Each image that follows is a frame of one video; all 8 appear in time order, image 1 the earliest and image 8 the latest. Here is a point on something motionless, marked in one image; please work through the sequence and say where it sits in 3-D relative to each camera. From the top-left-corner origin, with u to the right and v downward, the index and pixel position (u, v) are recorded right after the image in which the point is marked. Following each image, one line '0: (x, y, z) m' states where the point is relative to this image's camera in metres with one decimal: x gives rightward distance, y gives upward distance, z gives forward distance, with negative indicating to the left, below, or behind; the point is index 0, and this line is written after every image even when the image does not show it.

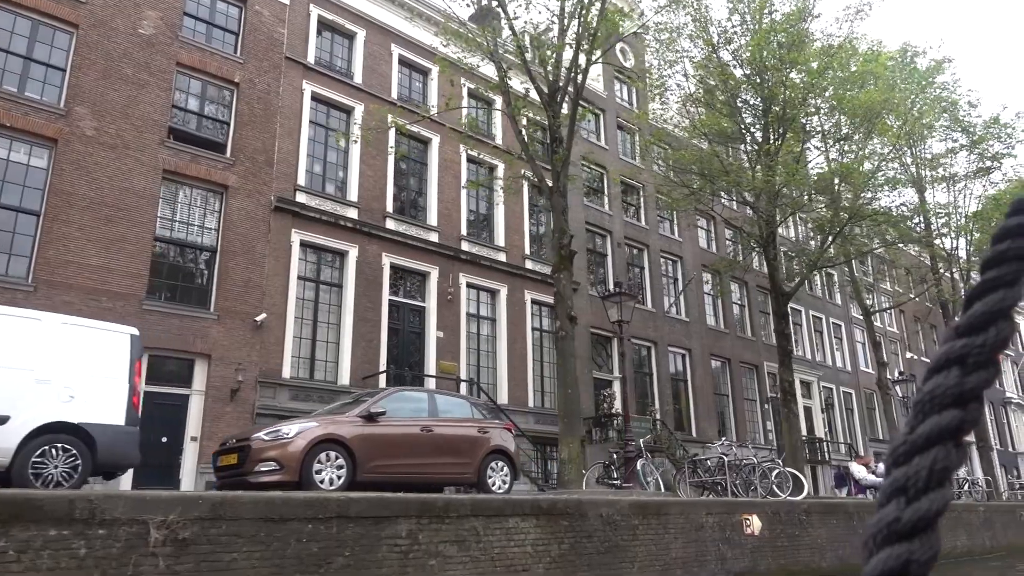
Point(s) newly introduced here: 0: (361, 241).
0: (-3.8, +1.2, +18.0) m
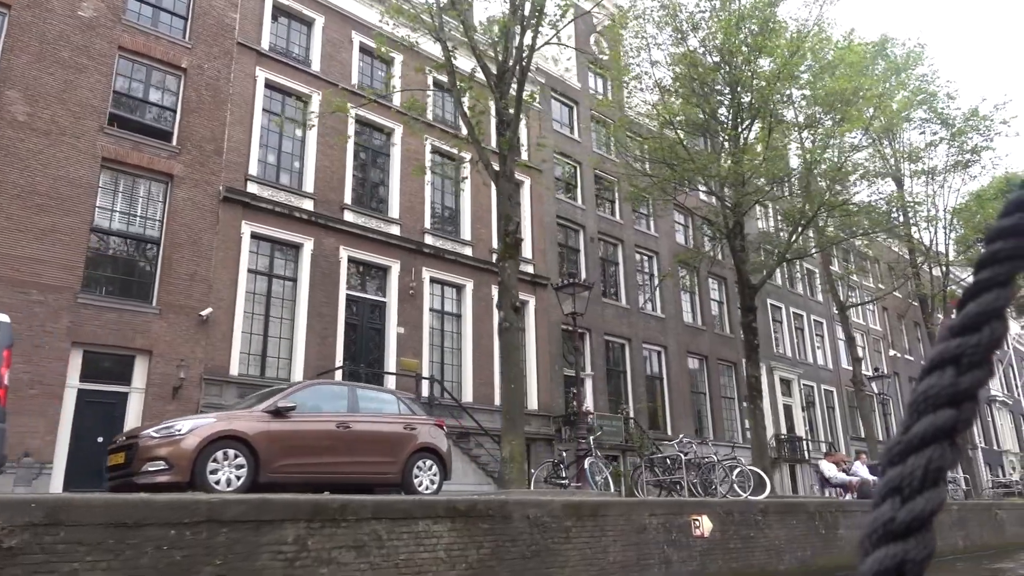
0: (-4.8, +1.4, +17.3) m
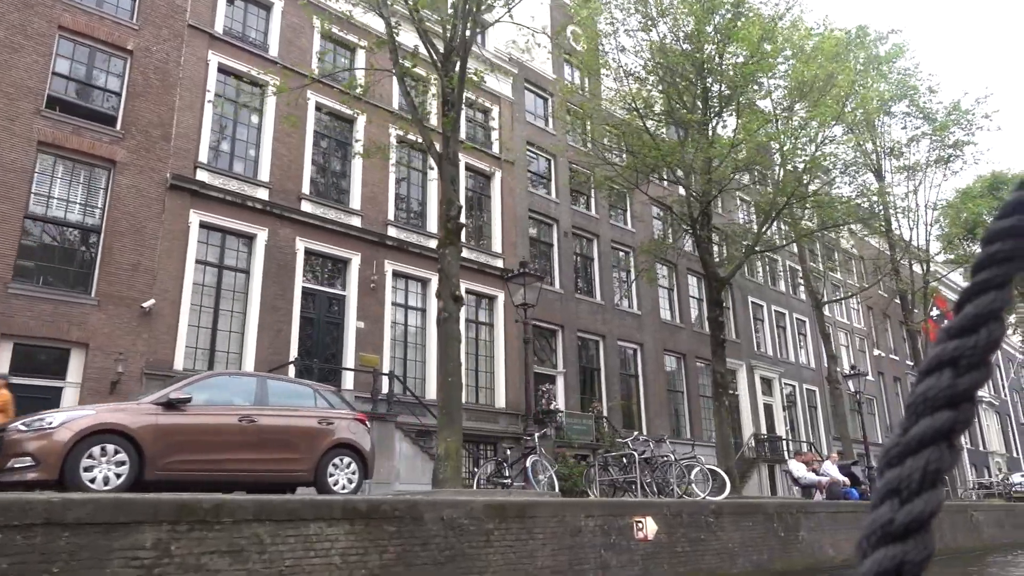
0: (-5.7, +1.5, +16.7) m
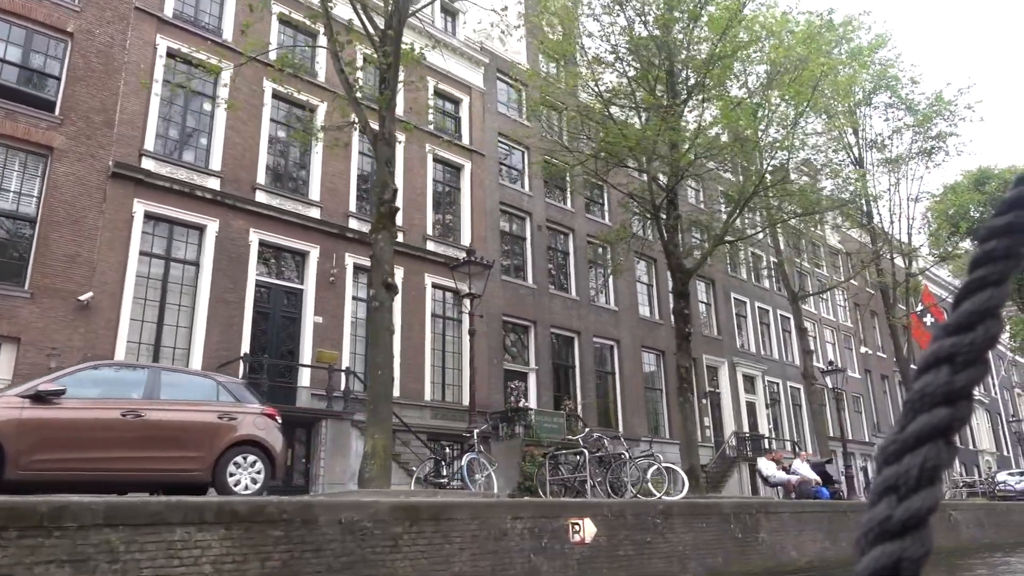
0: (-6.6, +1.7, +16.1) m
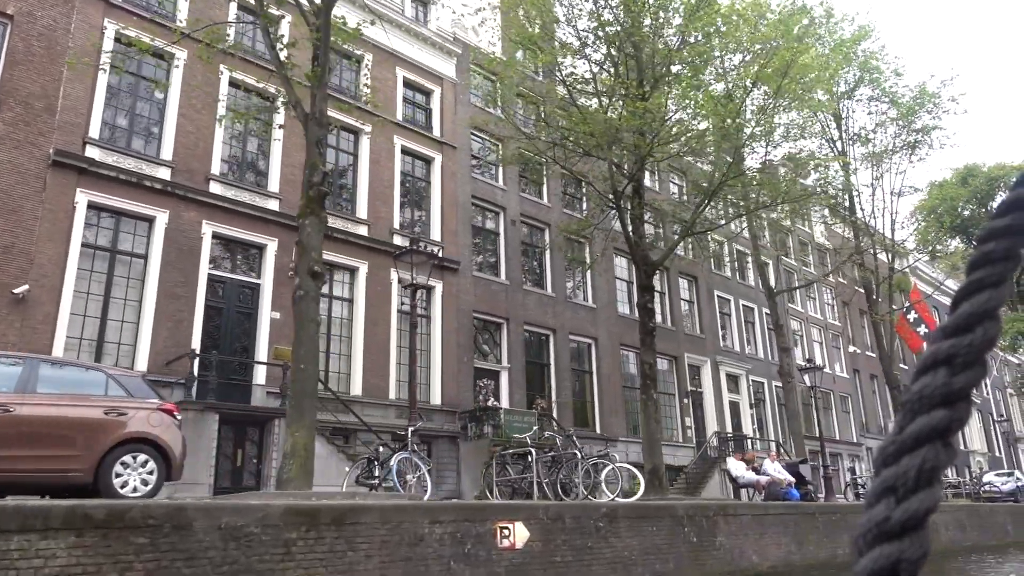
0: (-7.4, +1.8, +15.5) m
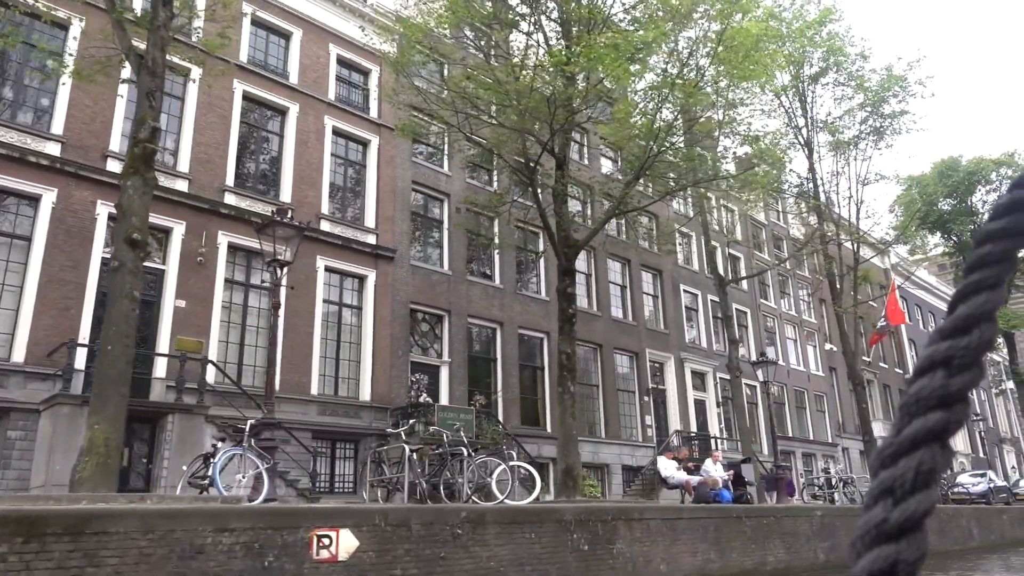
0: (-9.1, +2.1, +14.3) m
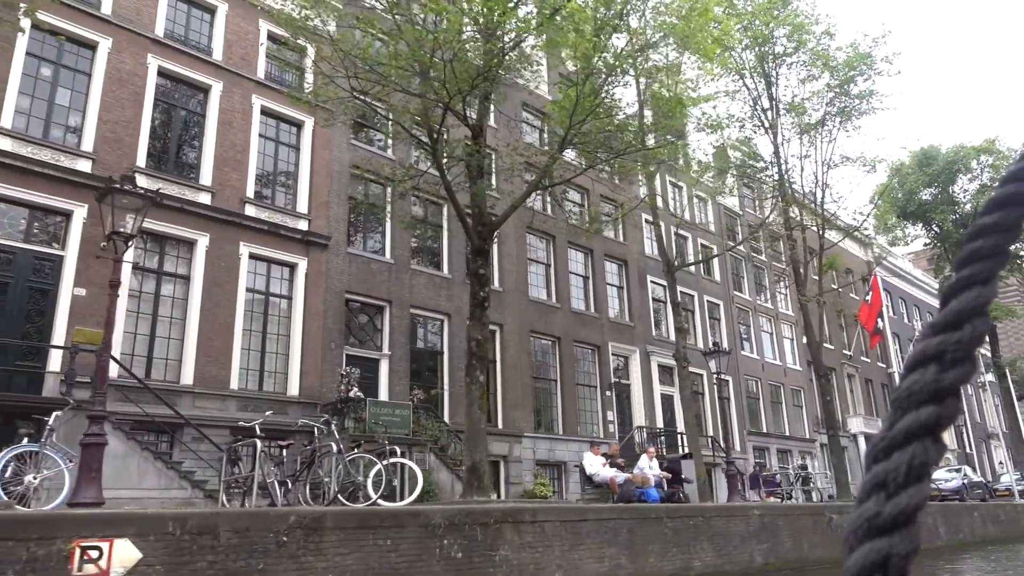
0: (-10.6, +2.4, +13.2) m
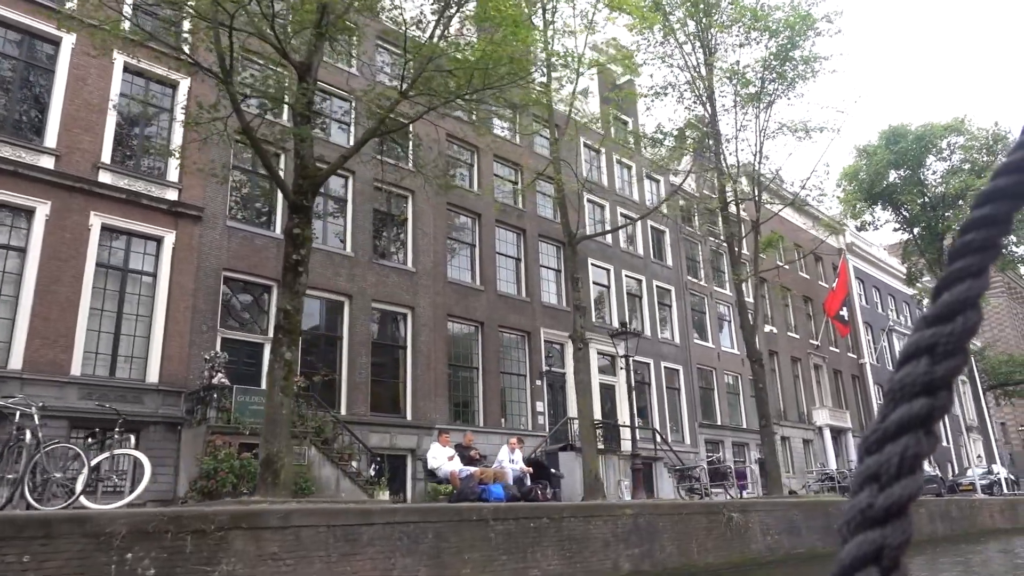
0: (-13.1, +2.9, +11.4) m
